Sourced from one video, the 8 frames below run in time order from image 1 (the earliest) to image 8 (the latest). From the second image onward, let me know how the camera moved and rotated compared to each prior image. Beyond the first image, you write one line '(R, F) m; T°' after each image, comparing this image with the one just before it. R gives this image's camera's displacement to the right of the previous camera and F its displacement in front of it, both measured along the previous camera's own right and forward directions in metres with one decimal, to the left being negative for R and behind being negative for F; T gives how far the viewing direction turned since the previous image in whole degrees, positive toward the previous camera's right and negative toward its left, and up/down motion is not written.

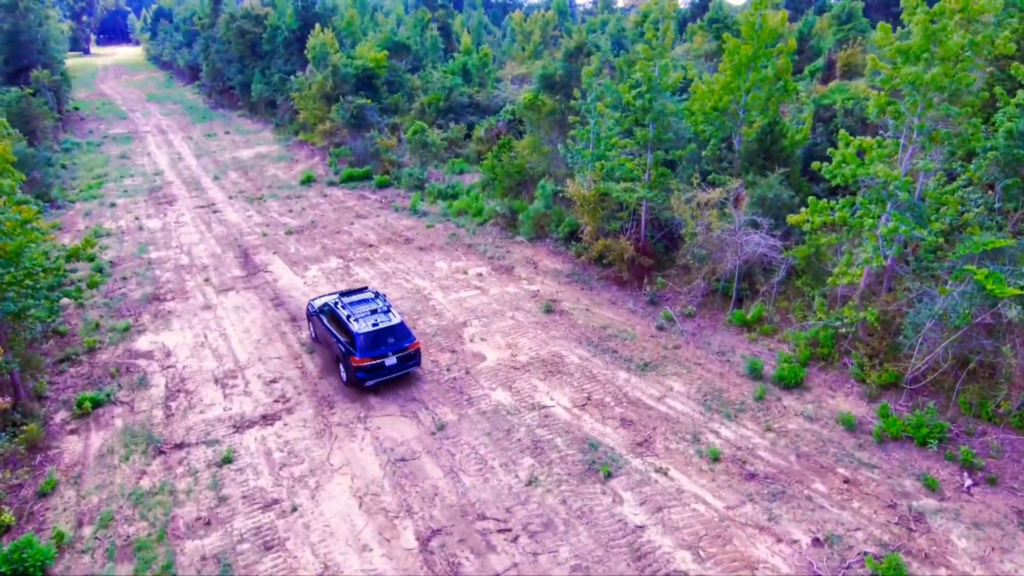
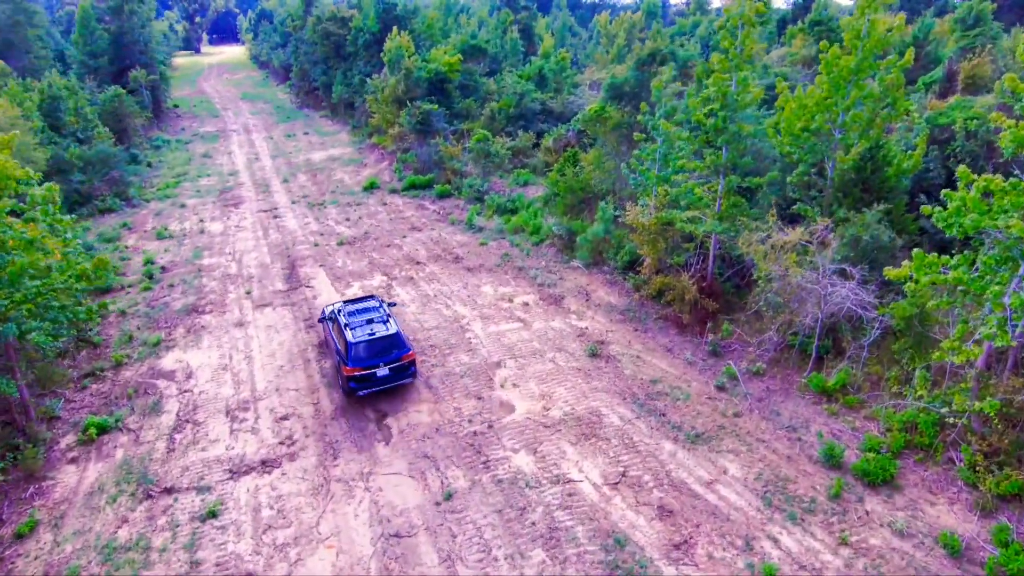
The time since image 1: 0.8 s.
(+0.7, +1.5) m; -7°
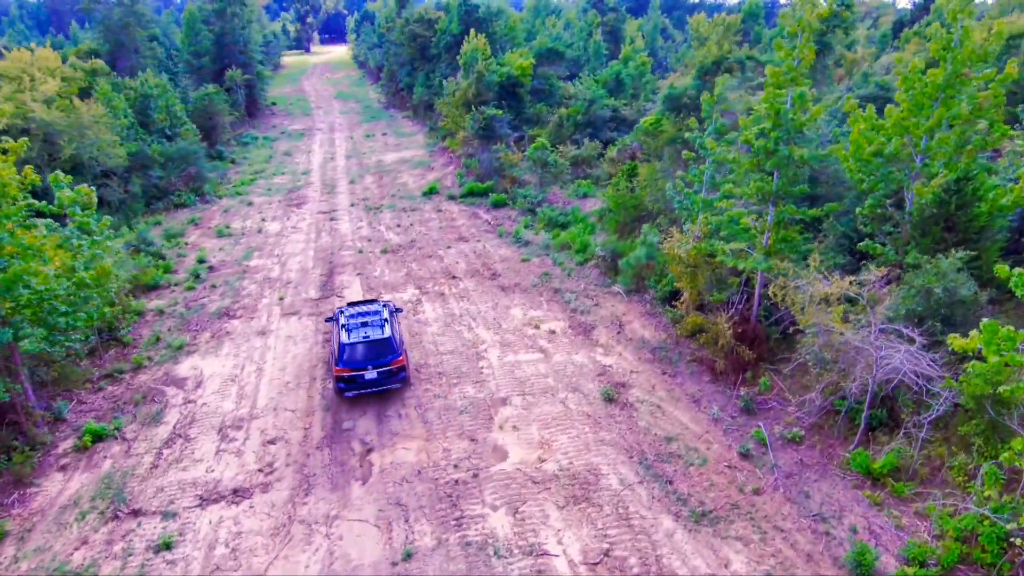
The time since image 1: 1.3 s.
(+1.3, +1.1) m; -8°
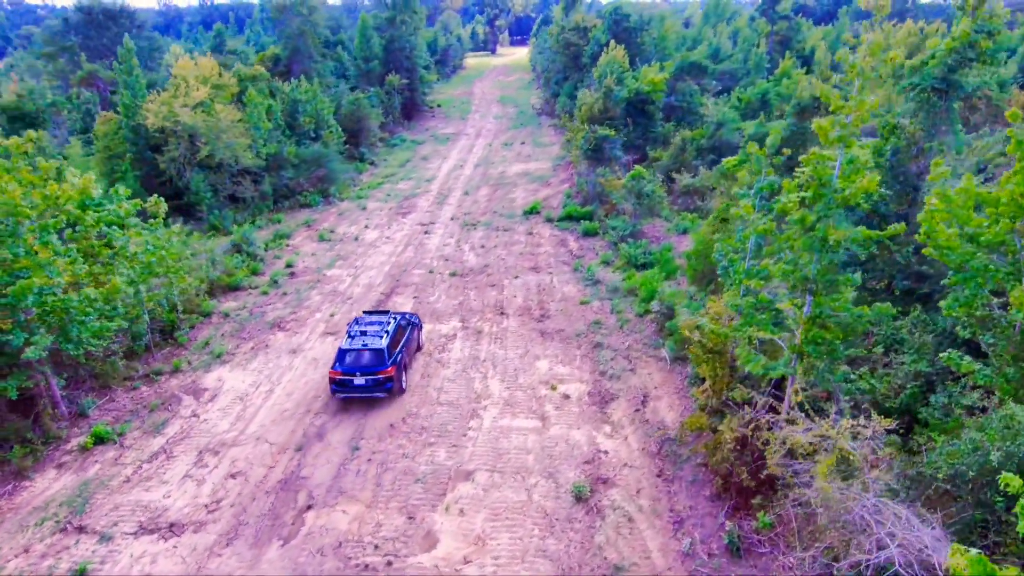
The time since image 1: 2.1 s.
(+2.8, +1.5) m; -15°
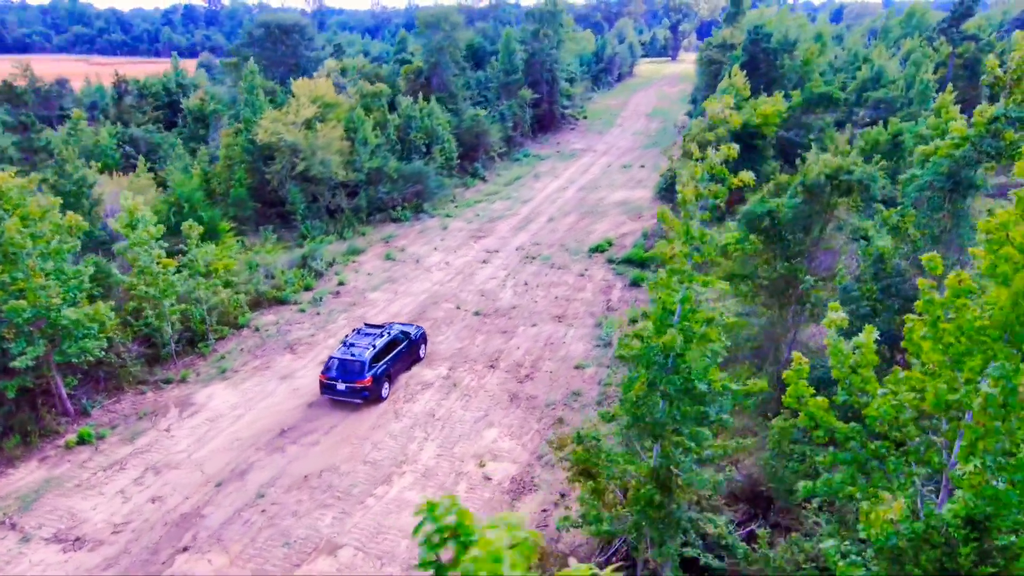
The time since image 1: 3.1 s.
(+4.1, +1.1) m; -15°
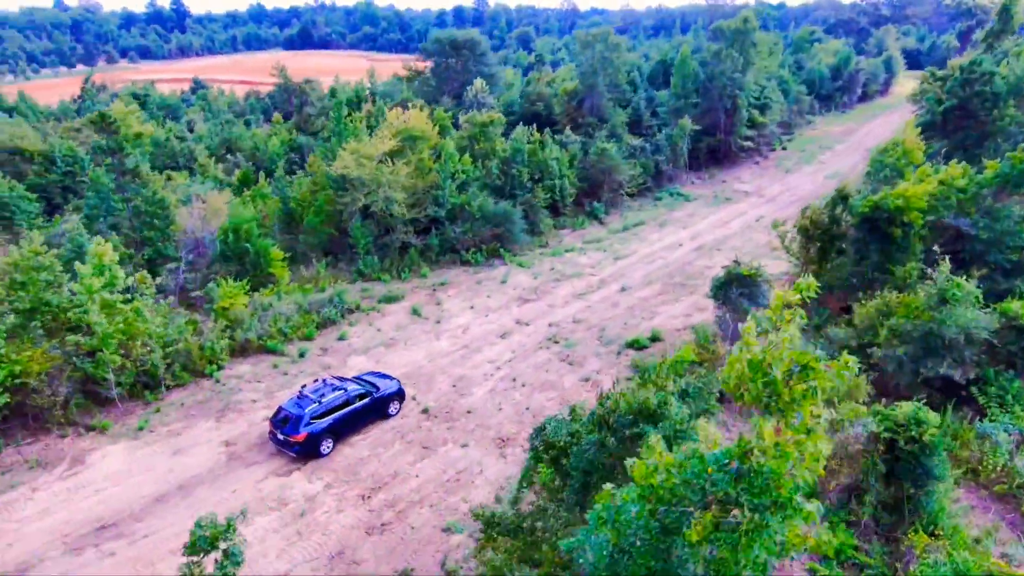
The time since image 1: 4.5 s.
(+6.2, +4.2) m; -20°
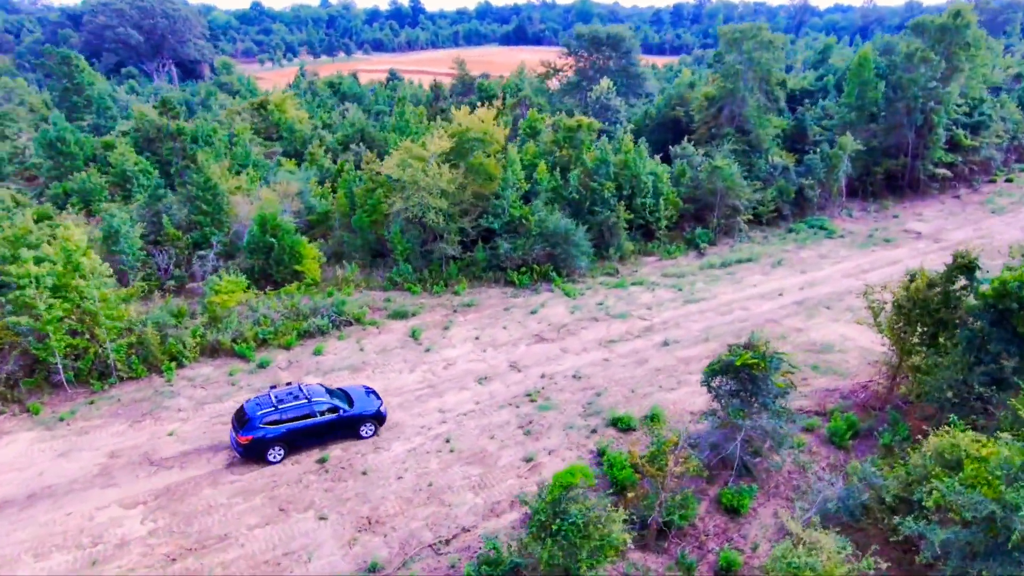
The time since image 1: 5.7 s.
(+5.4, +4.1) m; -17°
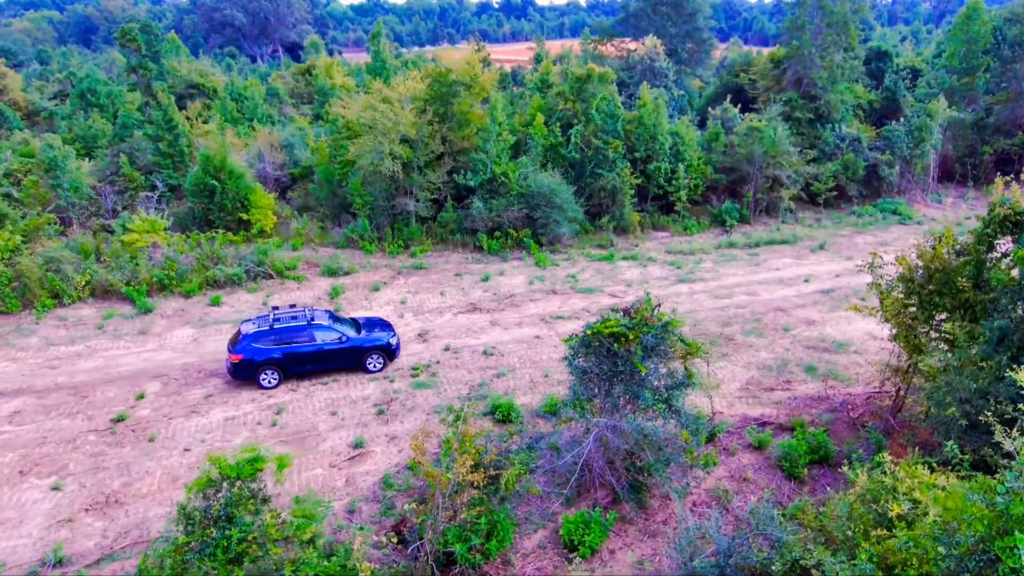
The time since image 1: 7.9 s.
(+4.4, +3.8) m; -9°
